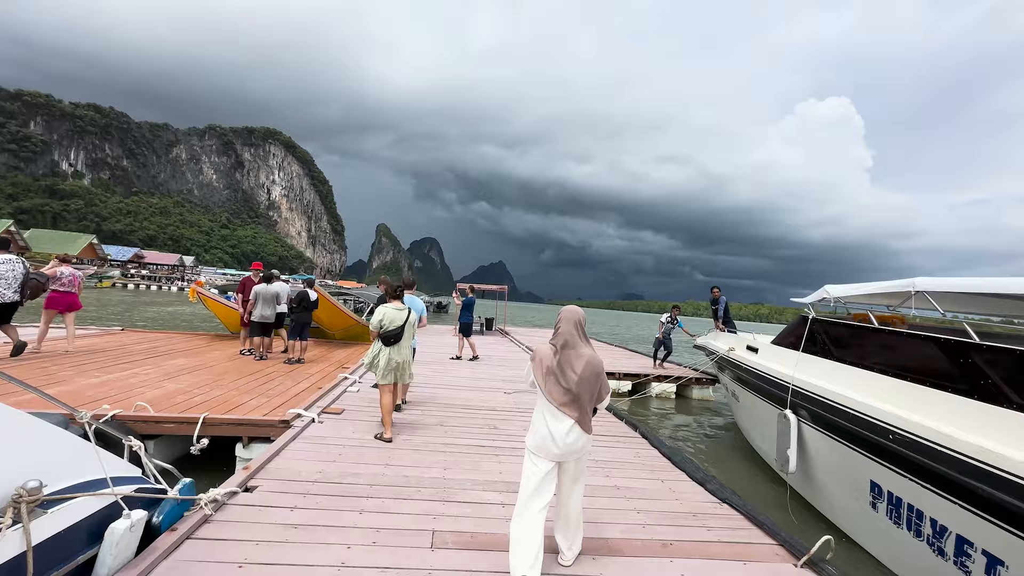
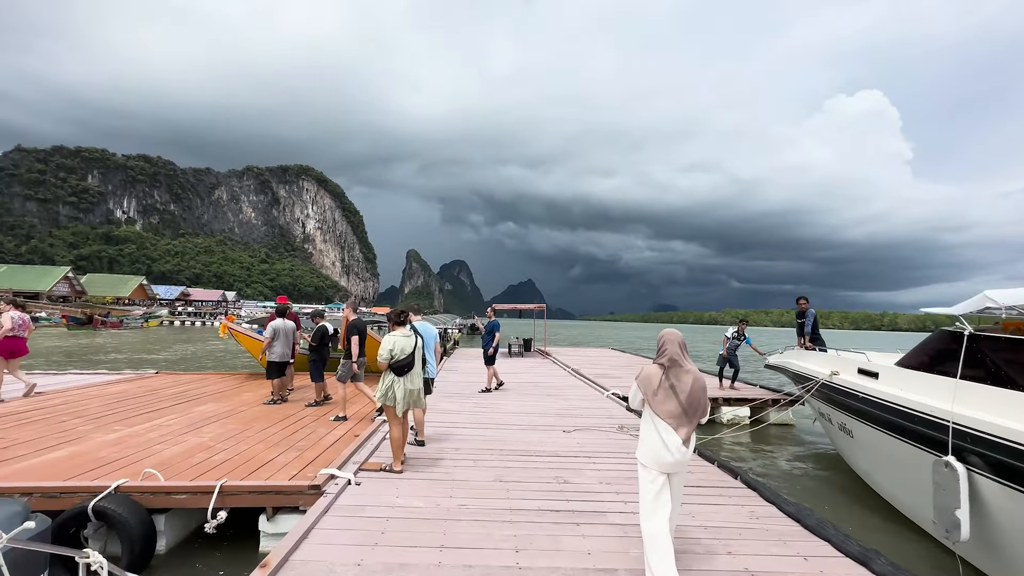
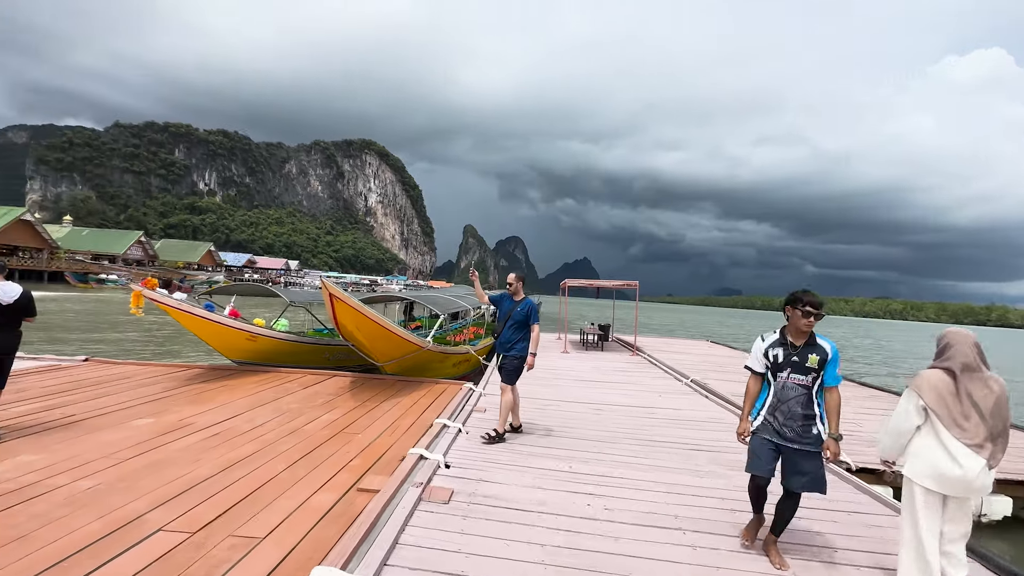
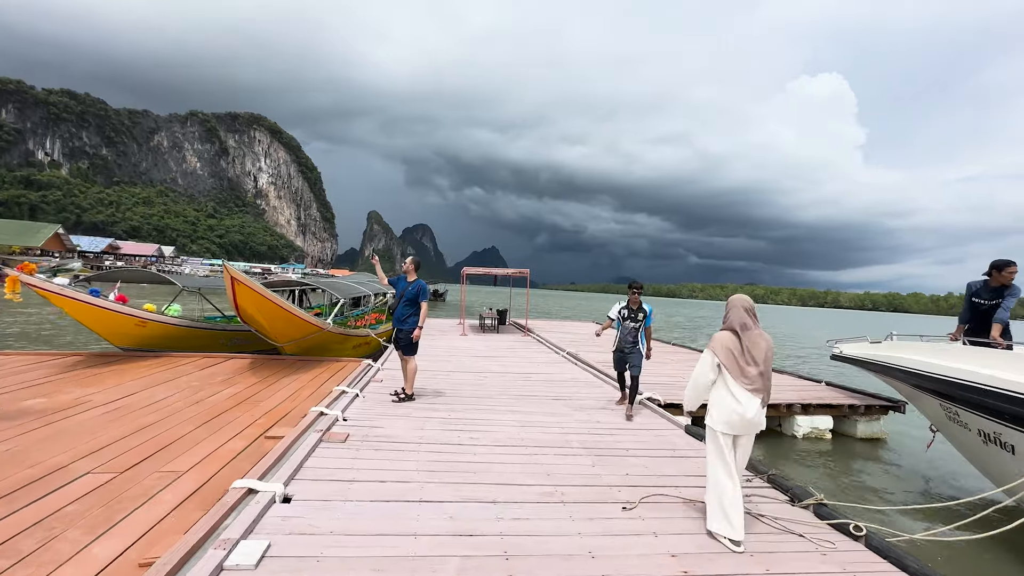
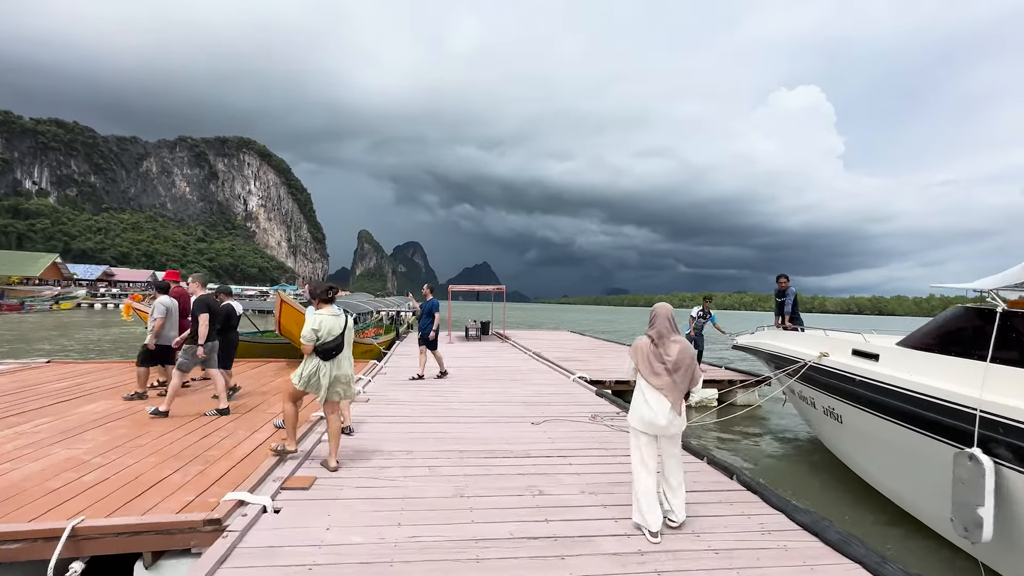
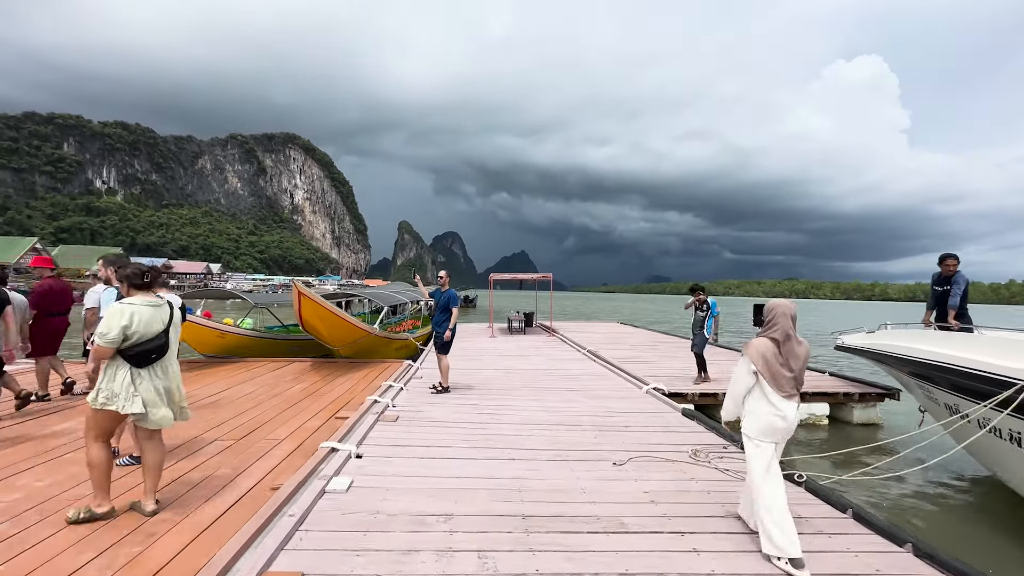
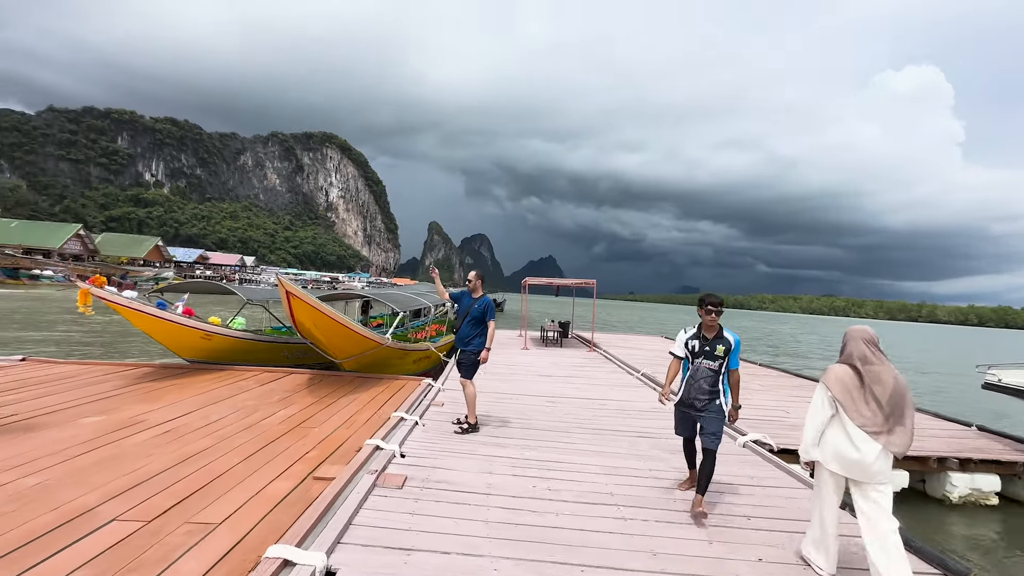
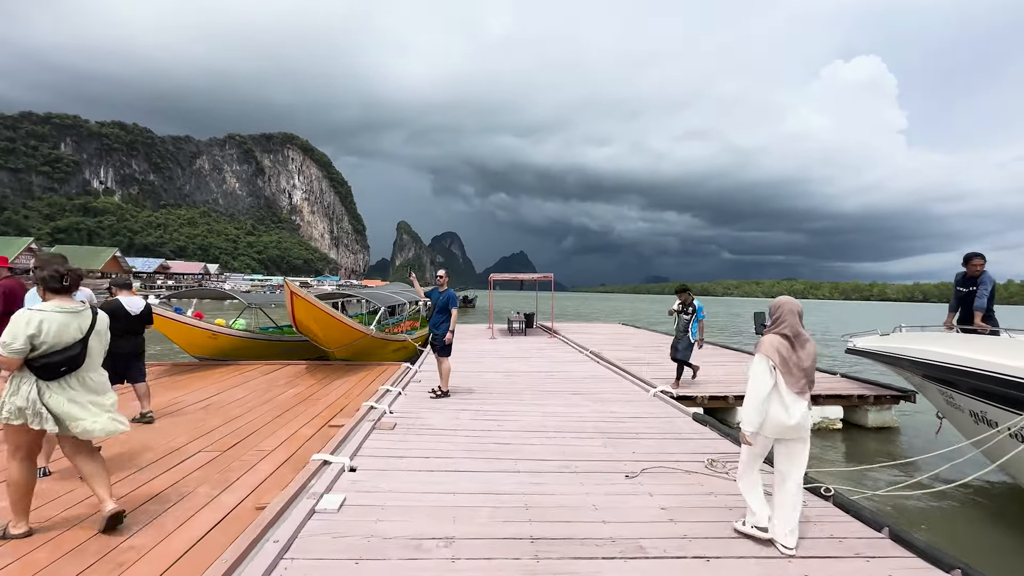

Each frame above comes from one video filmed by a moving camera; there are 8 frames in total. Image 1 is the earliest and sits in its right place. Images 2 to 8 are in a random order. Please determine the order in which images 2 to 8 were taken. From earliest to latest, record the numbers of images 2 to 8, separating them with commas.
2, 5, 6, 8, 4, 7, 3
